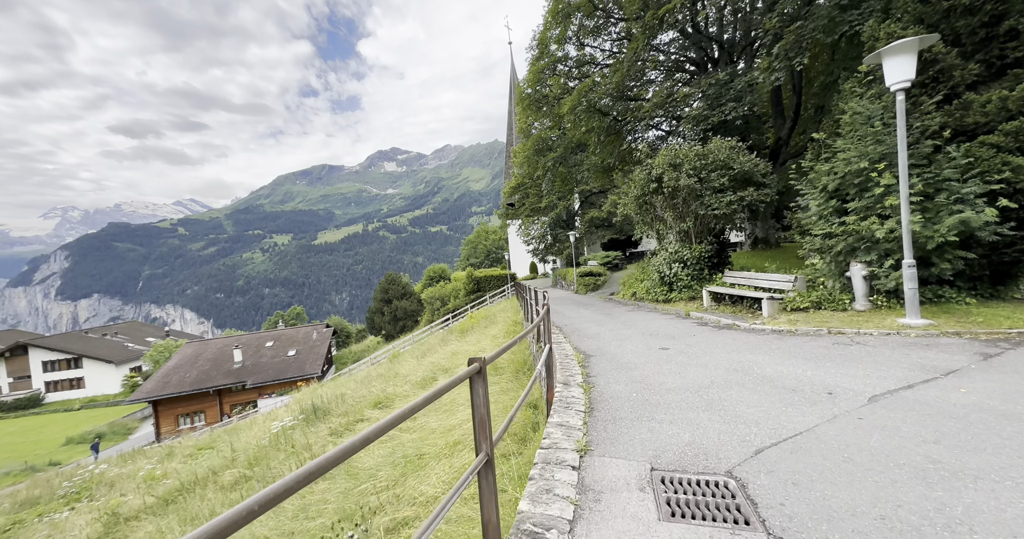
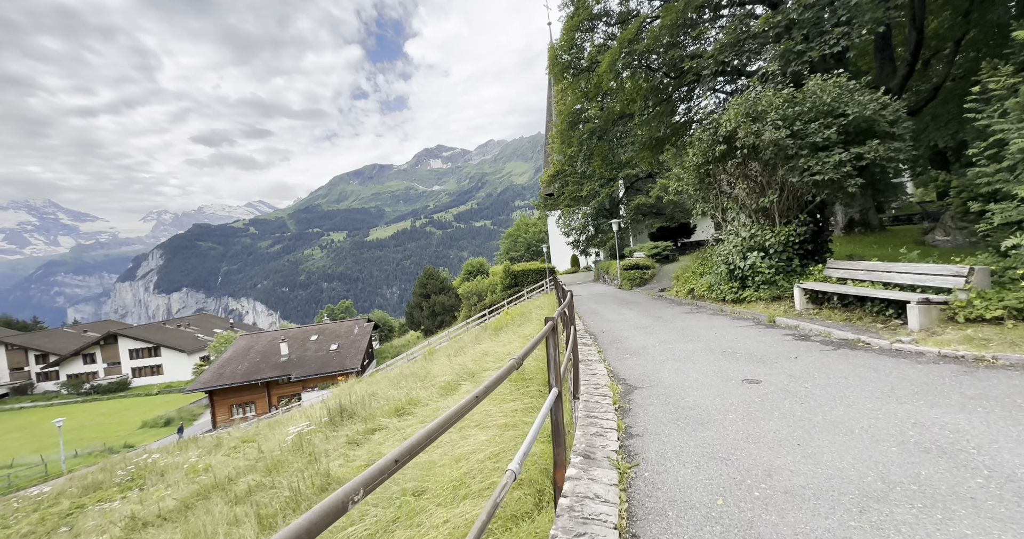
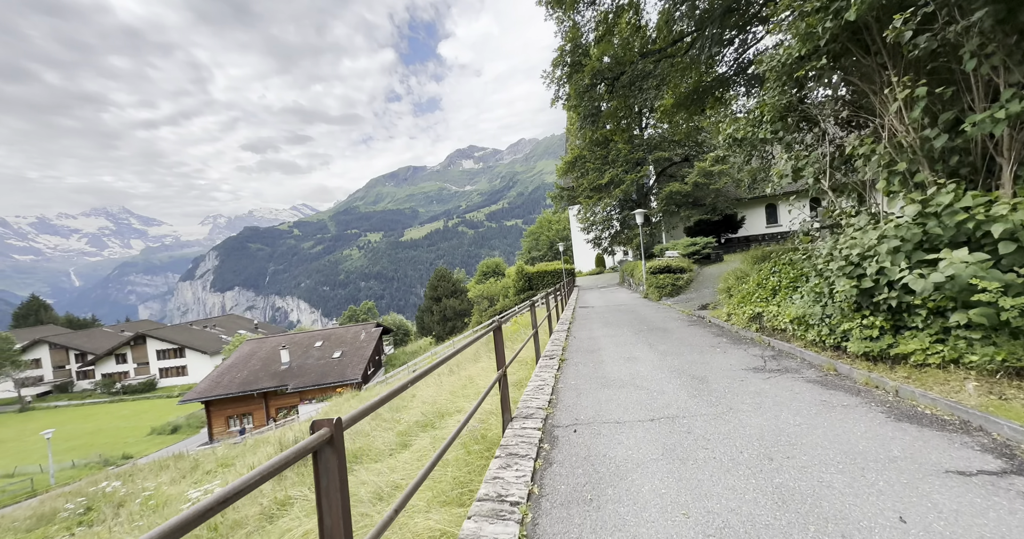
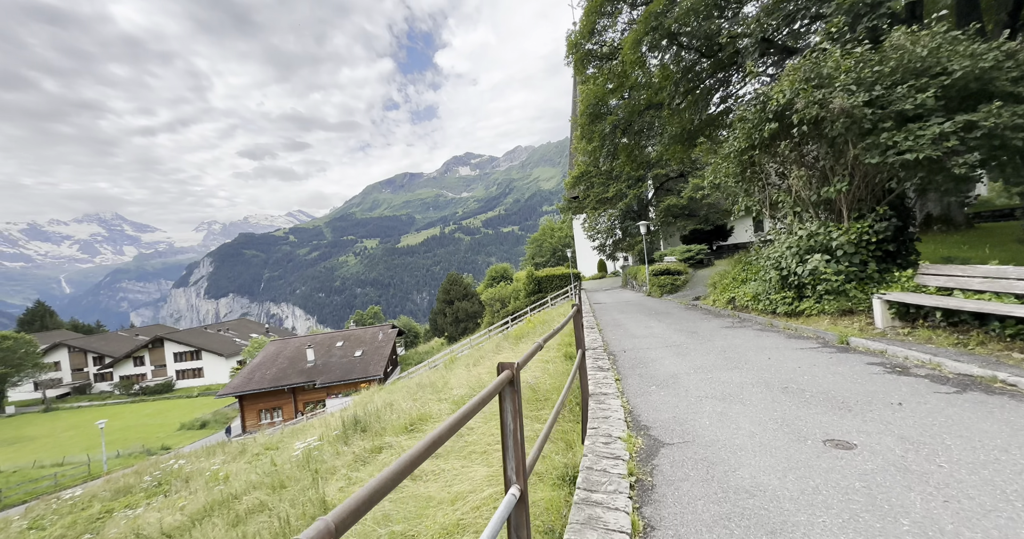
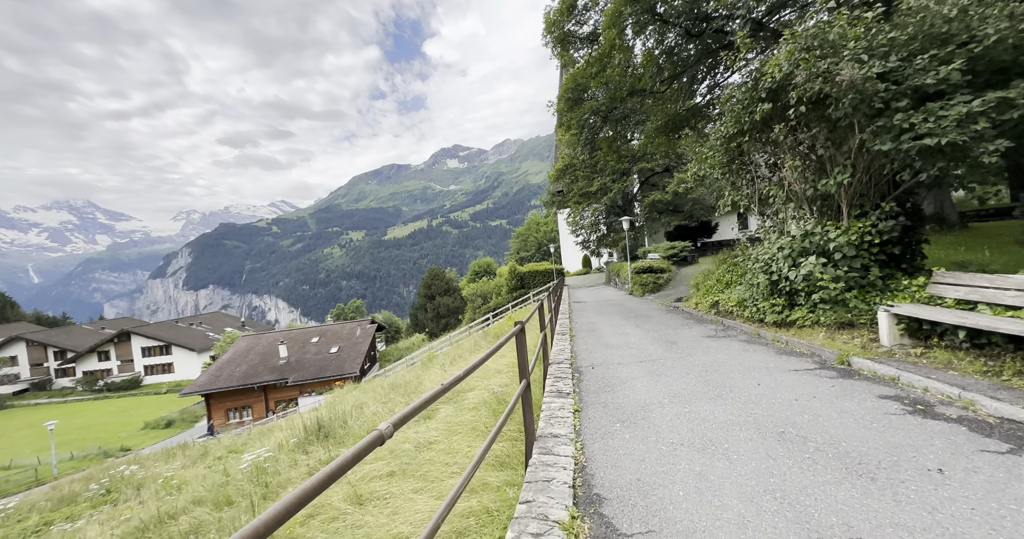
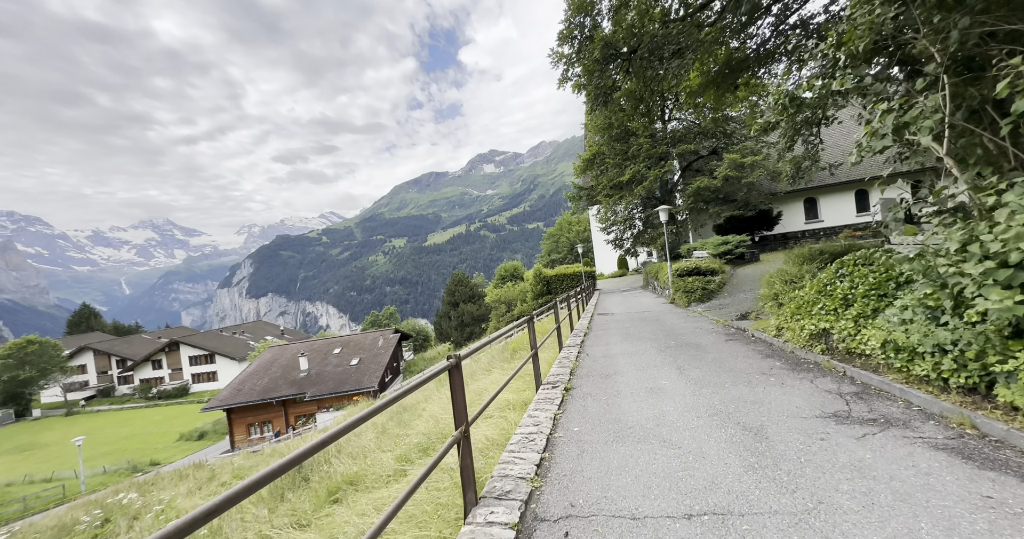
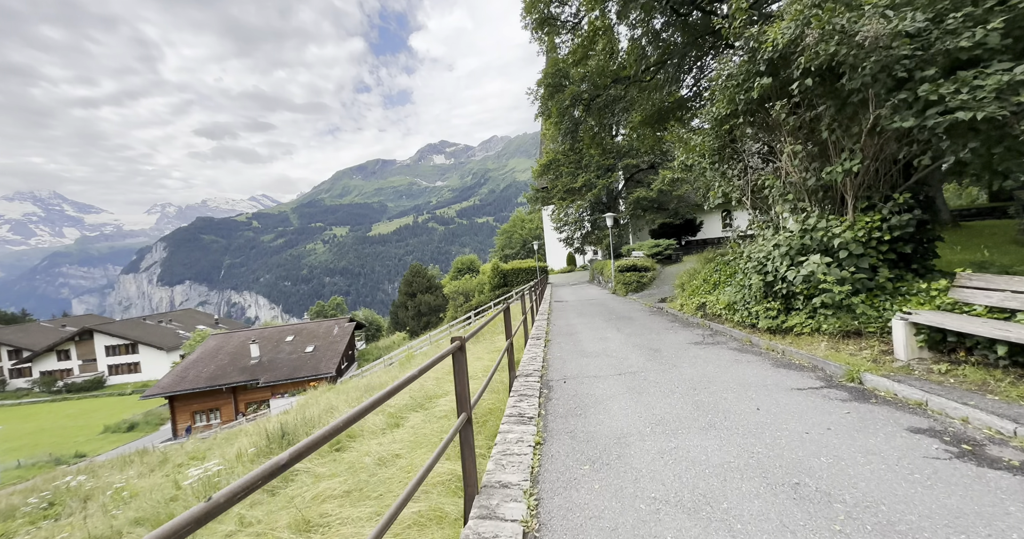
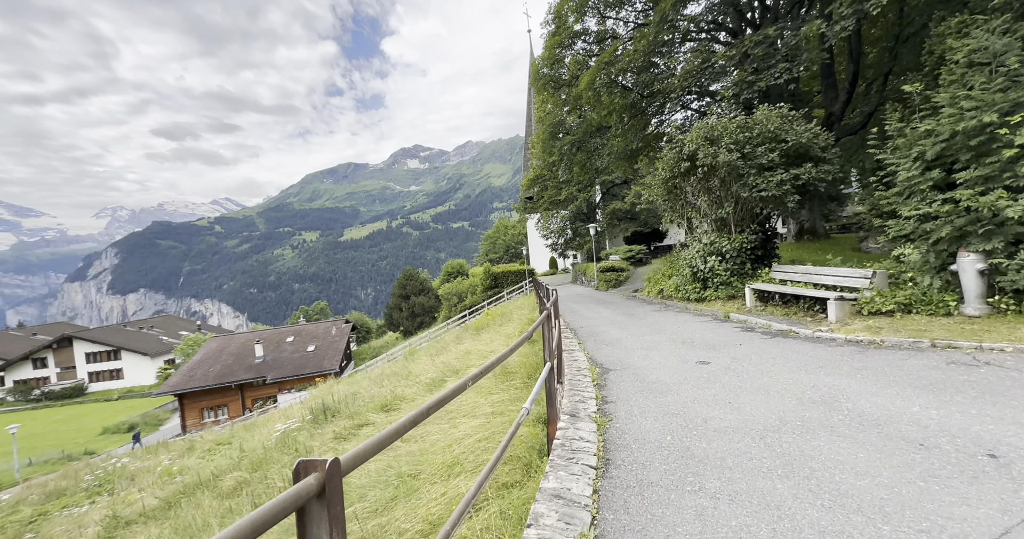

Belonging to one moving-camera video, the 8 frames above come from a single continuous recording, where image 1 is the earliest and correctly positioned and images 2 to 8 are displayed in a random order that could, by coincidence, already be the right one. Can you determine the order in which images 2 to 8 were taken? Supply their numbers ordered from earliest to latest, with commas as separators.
8, 2, 4, 5, 7, 3, 6
